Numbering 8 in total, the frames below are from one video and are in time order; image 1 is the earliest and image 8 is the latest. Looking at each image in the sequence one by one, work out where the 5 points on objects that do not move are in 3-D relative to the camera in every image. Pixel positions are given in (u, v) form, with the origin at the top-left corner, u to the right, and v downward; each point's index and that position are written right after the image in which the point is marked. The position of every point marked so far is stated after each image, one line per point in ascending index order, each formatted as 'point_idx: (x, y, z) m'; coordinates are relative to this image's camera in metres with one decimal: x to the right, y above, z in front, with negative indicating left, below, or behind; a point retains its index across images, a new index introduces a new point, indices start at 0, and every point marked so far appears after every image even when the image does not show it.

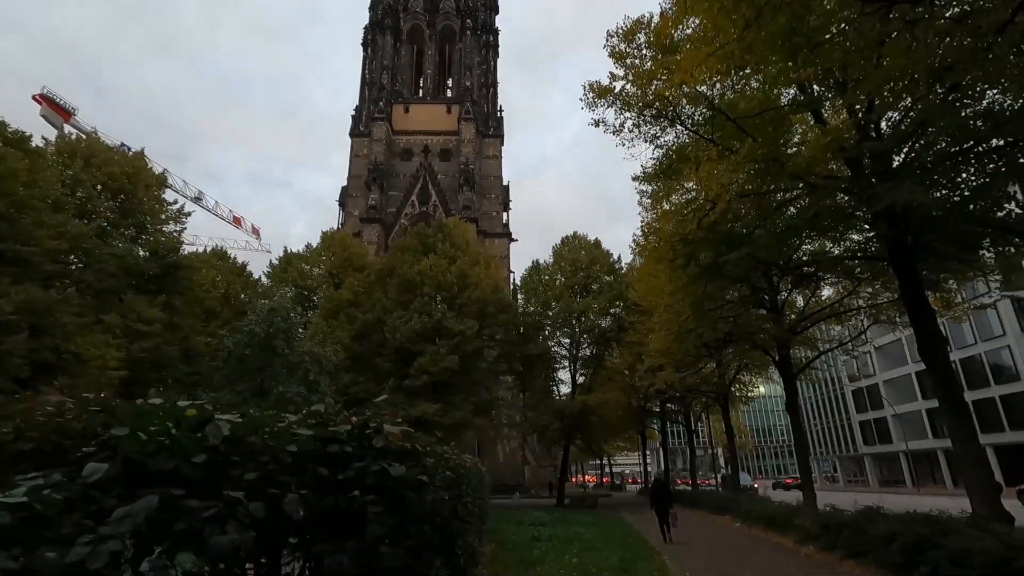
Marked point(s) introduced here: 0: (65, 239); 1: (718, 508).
0: (-12.3, +1.4, +14.8) m
1: (+7.5, -8.0, +19.6) m
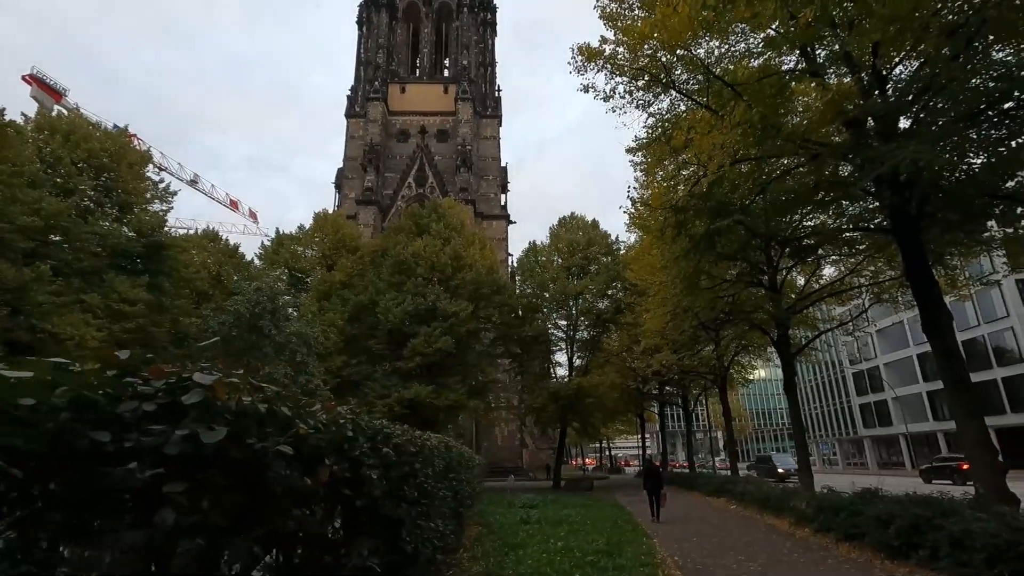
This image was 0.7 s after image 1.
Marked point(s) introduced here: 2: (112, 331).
0: (-12.6, +1.9, +14.3) m
1: (+7.3, -7.3, +19.4) m
2: (-11.2, -1.2, +15.1) m
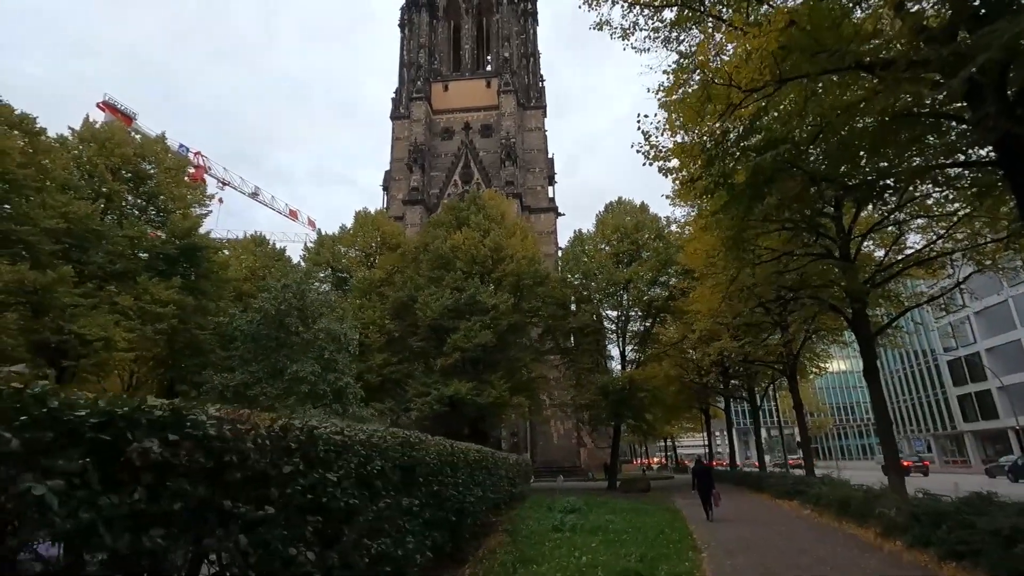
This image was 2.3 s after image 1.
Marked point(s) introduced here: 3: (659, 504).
0: (-11.9, +1.8, +14.5) m
1: (+8.8, -6.6, +17.3) m
2: (-10.3, -1.2, +15.0) m
3: (+4.4, -6.7, +16.5) m
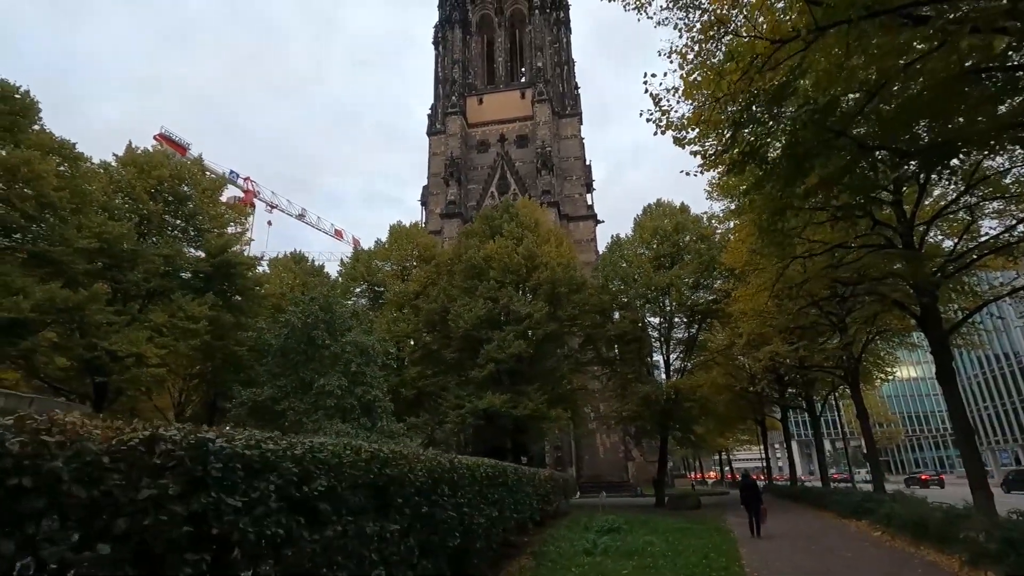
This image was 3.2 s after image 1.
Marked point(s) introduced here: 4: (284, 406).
0: (-11.2, +1.3, +14.8) m
1: (+9.9, -6.5, +15.7) m
2: (-9.5, -1.7, +15.2) m
3: (+5.5, -6.7, +15.3) m
4: (-6.4, -3.3, +14.9) m
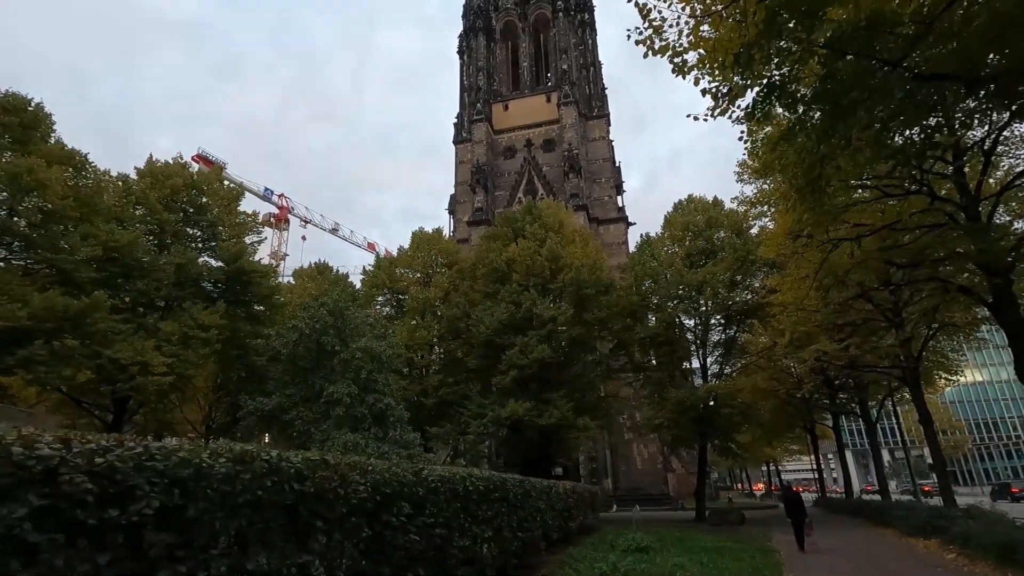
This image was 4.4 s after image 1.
0: (-10.8, +1.1, +14.6) m
1: (+10.4, -6.2, +13.9) m
2: (-9.0, -1.9, +14.8) m
3: (+6.1, -6.5, +13.8) m
4: (-5.9, -3.4, +14.3) m
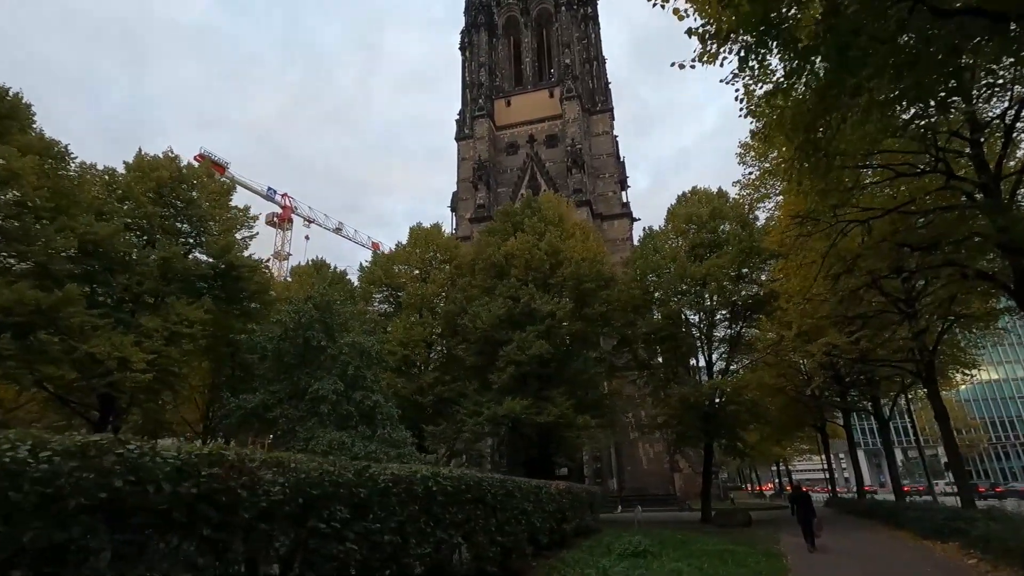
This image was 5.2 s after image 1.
0: (-11.0, +1.2, +14.1) m
1: (+10.3, -5.9, +13.1) m
2: (-9.2, -1.7, +14.3) m
3: (+5.9, -6.2, +13.1) m
4: (-6.1, -3.2, +13.8) m
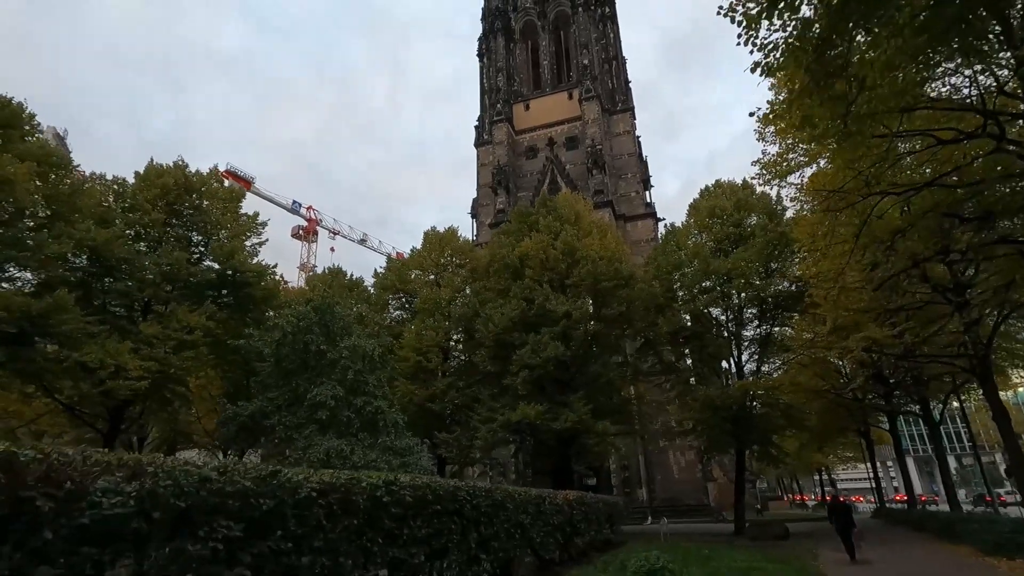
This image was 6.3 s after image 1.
0: (-10.9, +1.0, +13.9) m
1: (+10.5, -5.6, +11.6) m
2: (-9.0, -1.9, +13.9) m
3: (+6.1, -6.0, +11.8) m
4: (-5.9, -3.3, +13.2) m
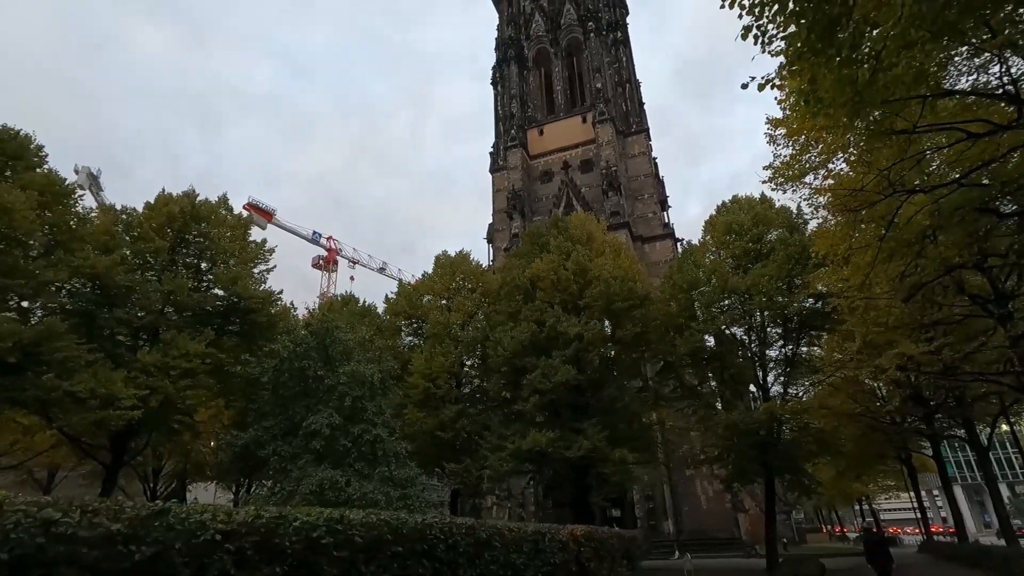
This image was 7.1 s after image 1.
0: (-10.8, +0.3, +13.8) m
1: (+10.5, -5.7, +10.3) m
2: (-8.9, -2.5, +13.6) m
3: (+6.2, -6.3, +10.6) m
4: (-5.7, -3.8, +12.7) m
